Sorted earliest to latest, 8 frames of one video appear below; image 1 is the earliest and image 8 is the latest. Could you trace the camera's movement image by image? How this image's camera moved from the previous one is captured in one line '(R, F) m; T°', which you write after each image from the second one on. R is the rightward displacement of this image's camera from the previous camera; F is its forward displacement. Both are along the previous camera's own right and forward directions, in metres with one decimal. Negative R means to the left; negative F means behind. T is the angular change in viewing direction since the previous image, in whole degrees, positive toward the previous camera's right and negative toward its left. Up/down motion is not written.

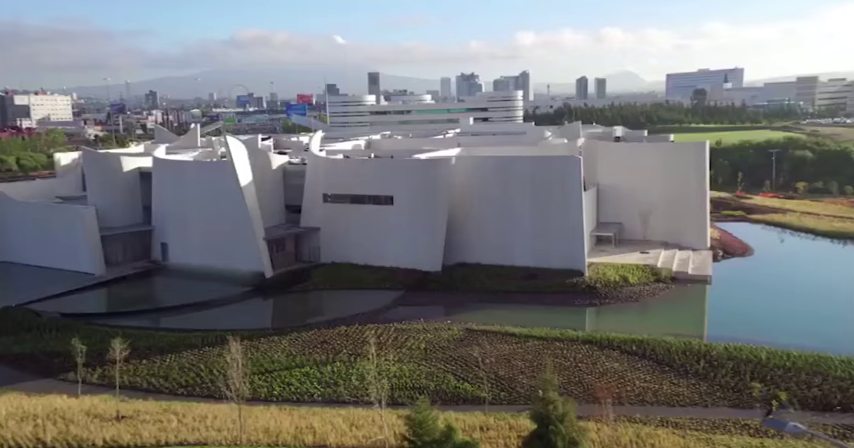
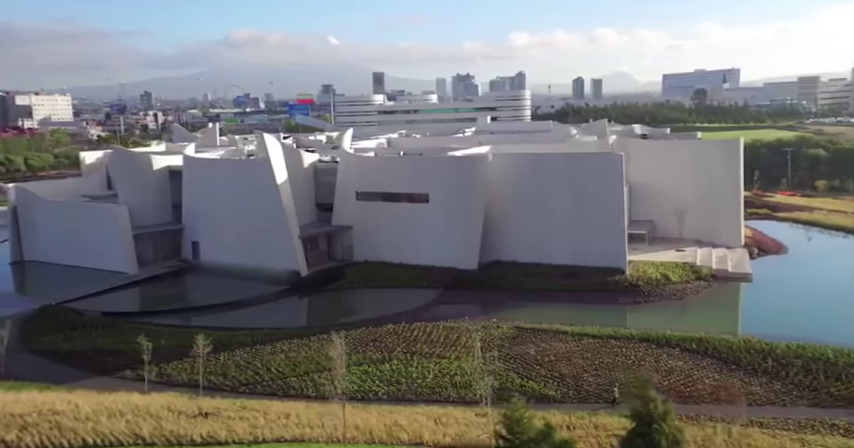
(-1.0, 0.0) m; 0°
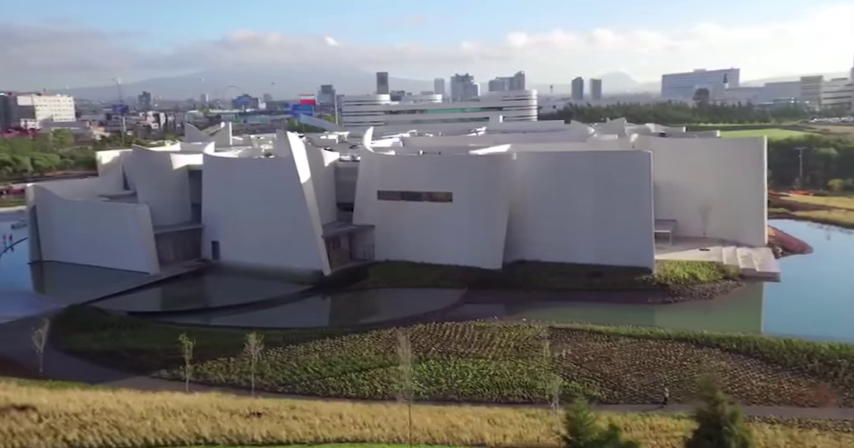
(-0.6, +0.1) m; 0°
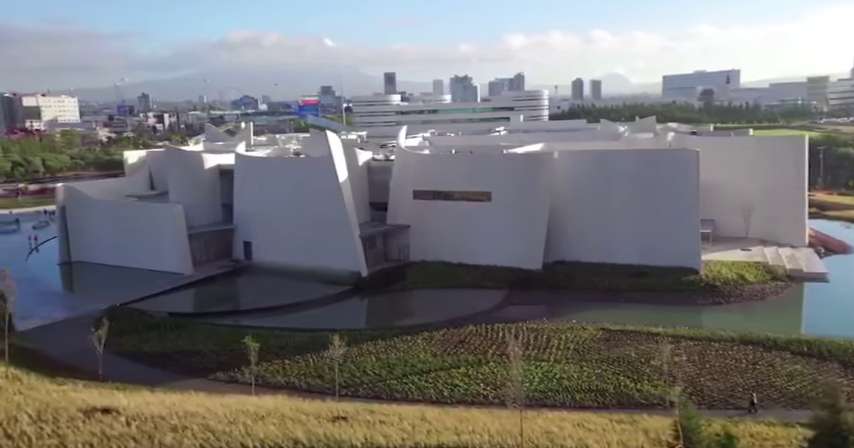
(-1.0, +0.2) m; 0°
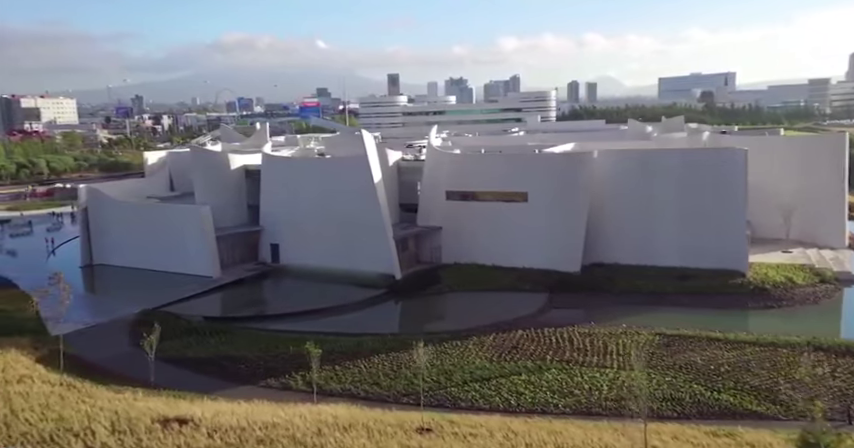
(-1.0, +0.4) m; 0°
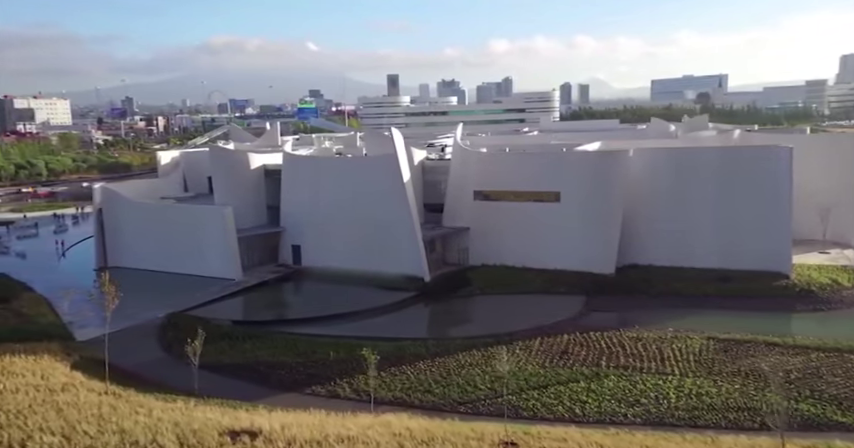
(-0.9, +0.5) m; 0°
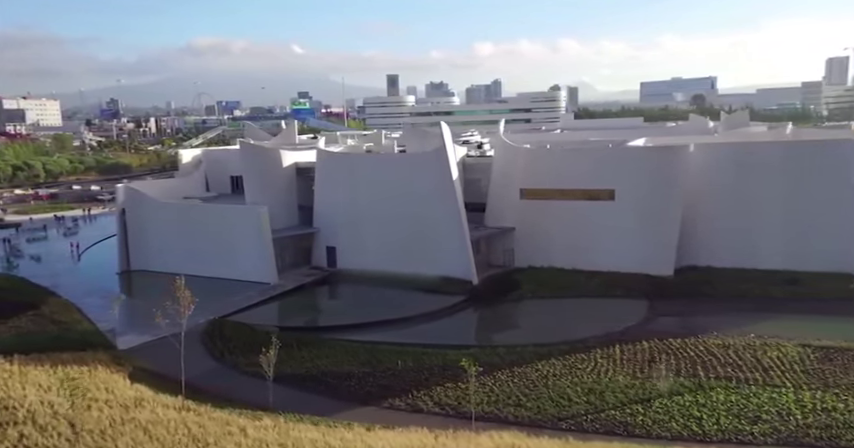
(-1.4, +0.9) m; 0°
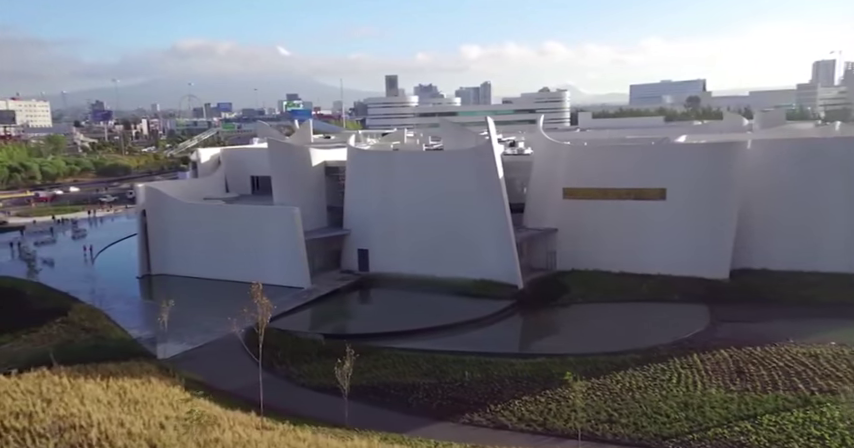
(-1.2, +0.8) m; 0°
